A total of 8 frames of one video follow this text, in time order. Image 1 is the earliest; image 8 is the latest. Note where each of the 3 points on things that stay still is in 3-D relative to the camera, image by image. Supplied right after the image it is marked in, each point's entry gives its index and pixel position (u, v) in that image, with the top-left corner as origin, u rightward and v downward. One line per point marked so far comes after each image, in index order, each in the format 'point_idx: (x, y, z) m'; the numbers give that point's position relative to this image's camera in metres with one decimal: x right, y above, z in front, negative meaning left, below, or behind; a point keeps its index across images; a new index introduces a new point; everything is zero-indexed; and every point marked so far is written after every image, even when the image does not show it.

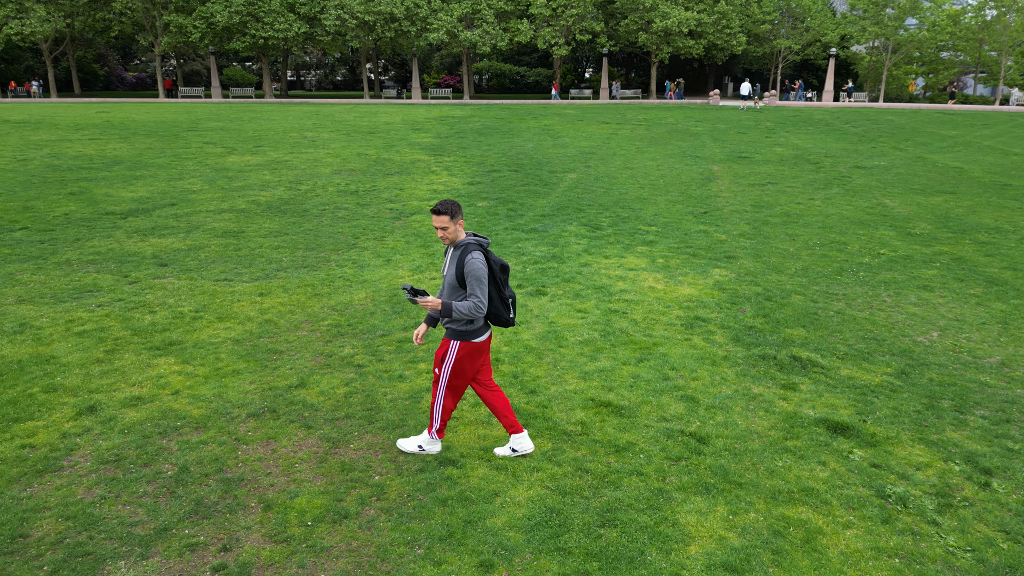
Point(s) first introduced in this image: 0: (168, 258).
0: (-5.1, +0.5, +10.8) m
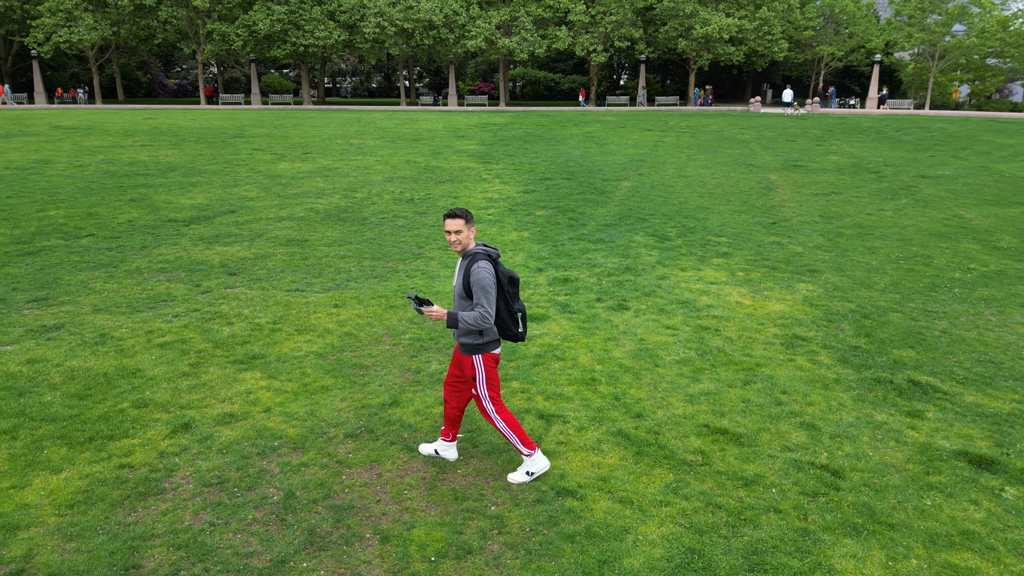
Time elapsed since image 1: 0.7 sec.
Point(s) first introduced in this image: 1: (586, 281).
0: (-4.1, +0.3, +10.7) m
1: (+1.0, +0.1, +9.8) m
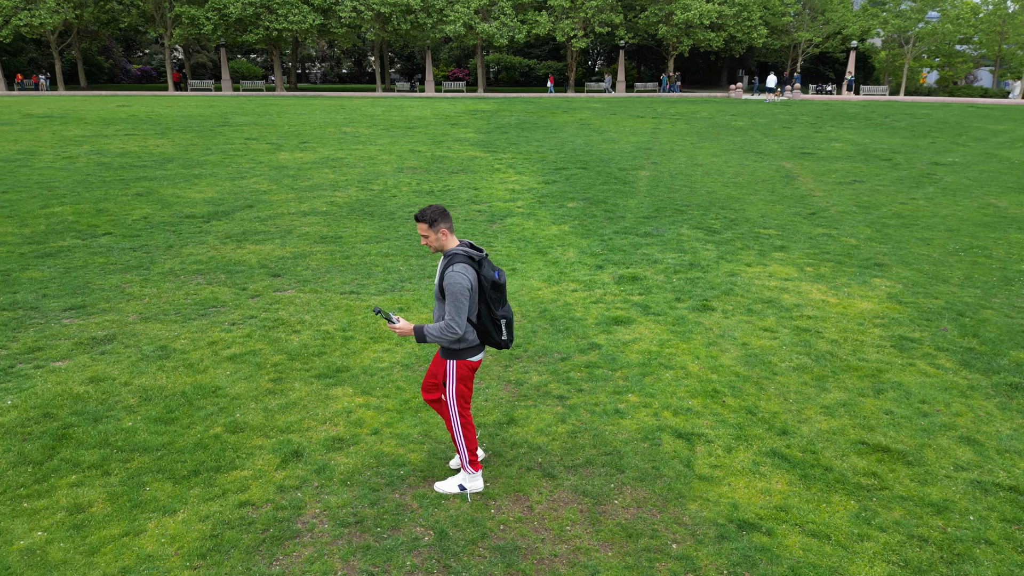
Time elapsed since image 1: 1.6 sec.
0: (-3.3, +0.3, +10.0) m
1: (+1.9, +0.1, +9.3) m
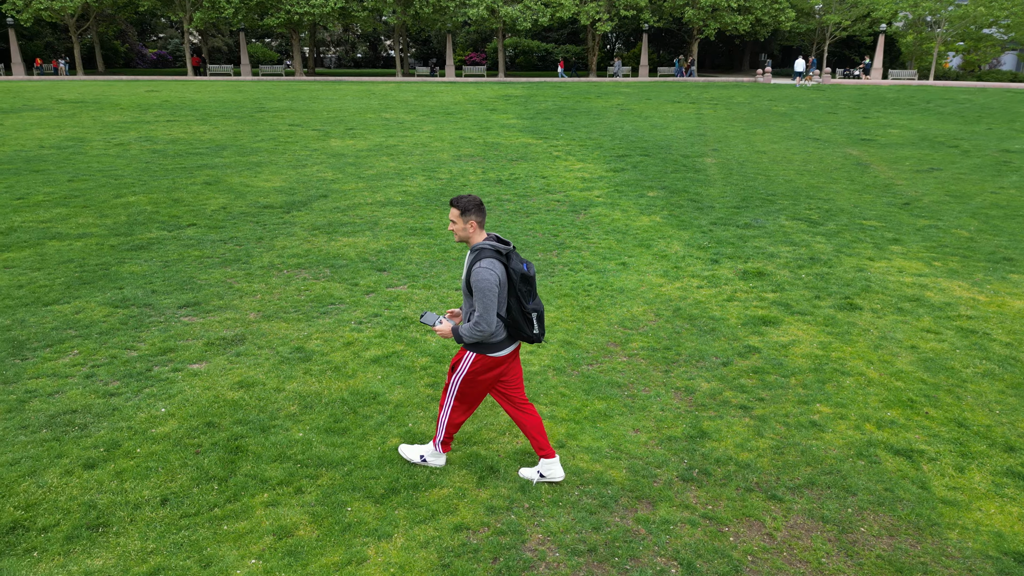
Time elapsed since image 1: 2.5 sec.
0: (-1.8, +0.4, +9.7) m
1: (+3.4, +0.2, +8.9) m
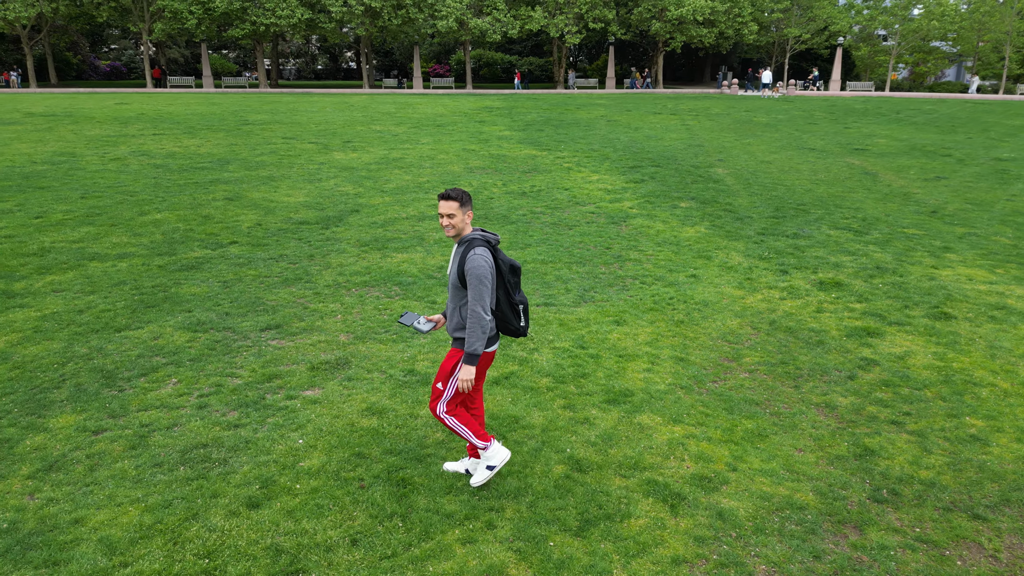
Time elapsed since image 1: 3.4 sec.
0: (-0.9, +0.2, +9.4) m
1: (+4.3, 0.0, +8.9) m
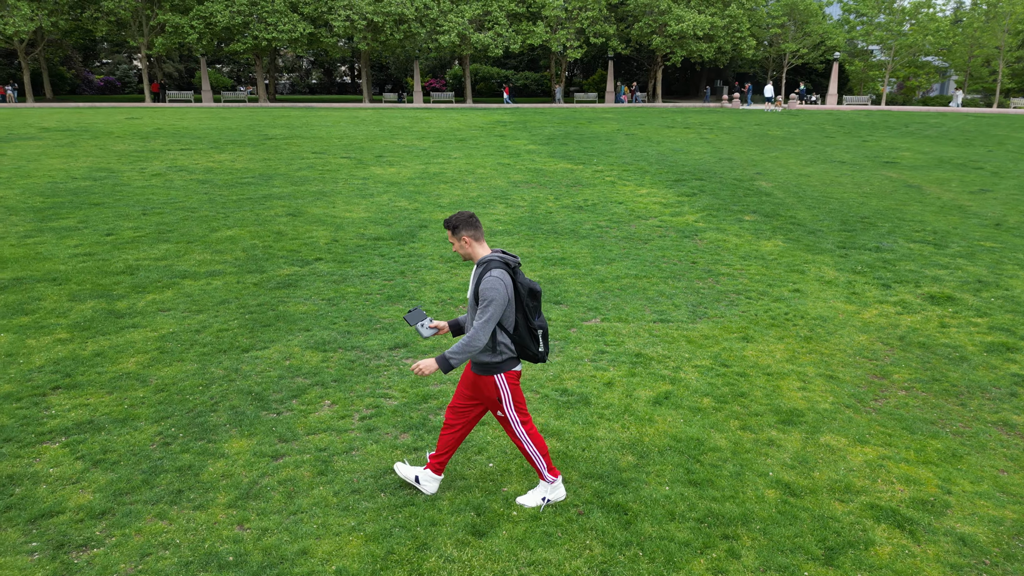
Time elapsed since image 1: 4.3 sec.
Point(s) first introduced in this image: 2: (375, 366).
0: (+0.4, 0.0, +9.3) m
1: (+5.6, -0.1, +8.9) m
2: (-1.3, -0.7, +6.8) m
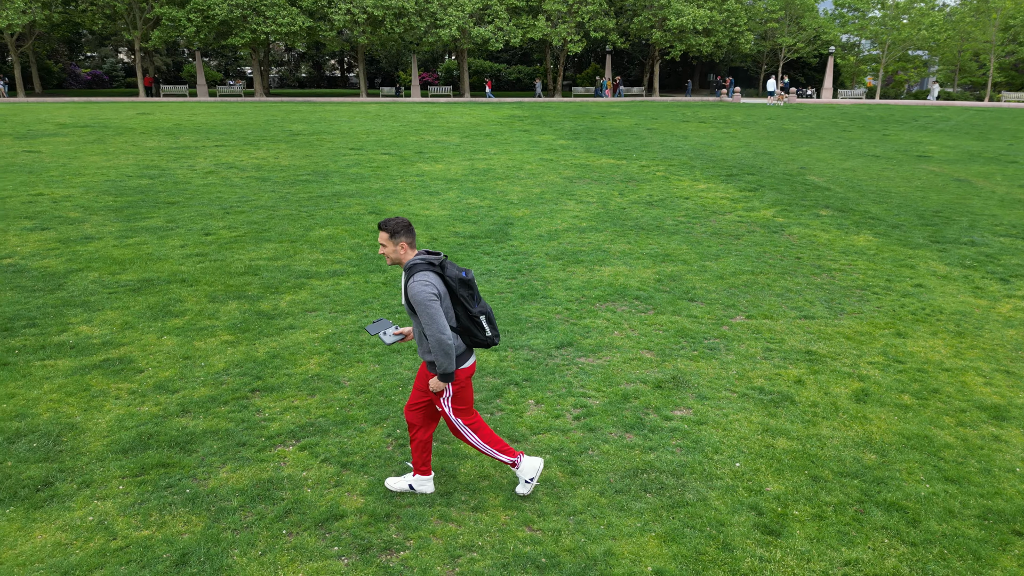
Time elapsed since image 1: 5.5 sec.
0: (+2.1, 0.0, +9.3) m
1: (+7.3, -0.1, +9.0) m
2: (+0.4, -0.7, +6.9) m
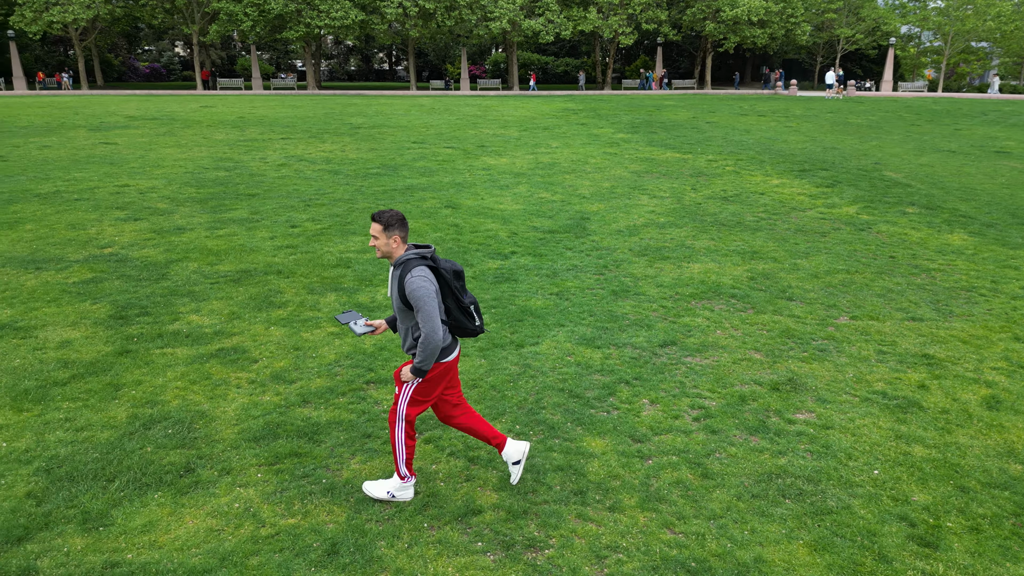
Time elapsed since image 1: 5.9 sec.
0: (+3.3, 0.0, +9.1) m
1: (+8.4, -0.1, +8.5) m
2: (+1.4, -0.7, +6.8) m
